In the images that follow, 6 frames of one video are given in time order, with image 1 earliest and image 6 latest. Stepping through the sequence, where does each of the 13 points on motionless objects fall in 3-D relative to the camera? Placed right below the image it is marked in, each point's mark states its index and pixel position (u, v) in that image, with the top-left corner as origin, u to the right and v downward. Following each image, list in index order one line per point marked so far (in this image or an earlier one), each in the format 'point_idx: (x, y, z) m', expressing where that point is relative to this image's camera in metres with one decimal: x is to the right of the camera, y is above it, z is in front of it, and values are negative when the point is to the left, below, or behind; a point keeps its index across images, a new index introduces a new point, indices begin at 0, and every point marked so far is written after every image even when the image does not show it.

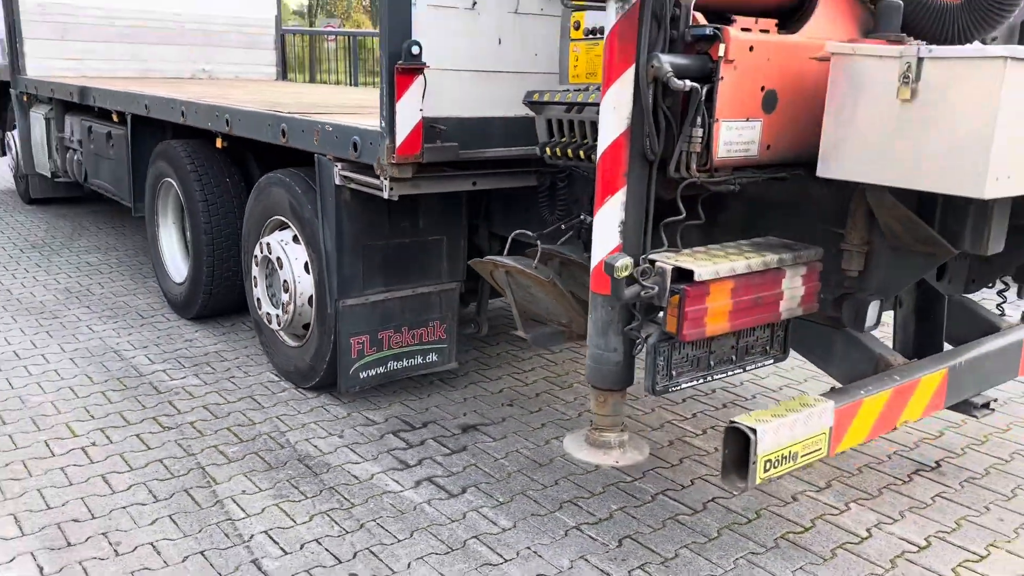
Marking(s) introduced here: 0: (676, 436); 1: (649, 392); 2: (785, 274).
0: (+0.6, -0.6, +3.3) m
1: (+0.3, -0.2, +2.0) m
2: (+0.6, 0.0, +2.1) m
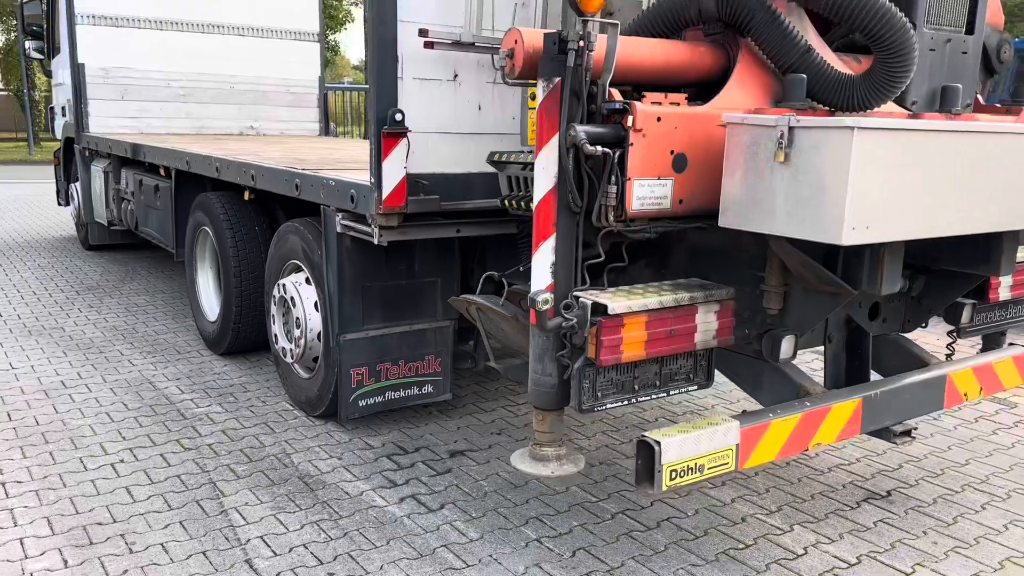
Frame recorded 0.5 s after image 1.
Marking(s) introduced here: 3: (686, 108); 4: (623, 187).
0: (+0.5, -0.7, +3.6) m
1: (+0.2, -0.3, +2.3) m
2: (+0.5, -0.1, +2.4) m
3: (+0.5, +0.5, +2.3) m
4: (+0.3, +0.3, +2.2) m
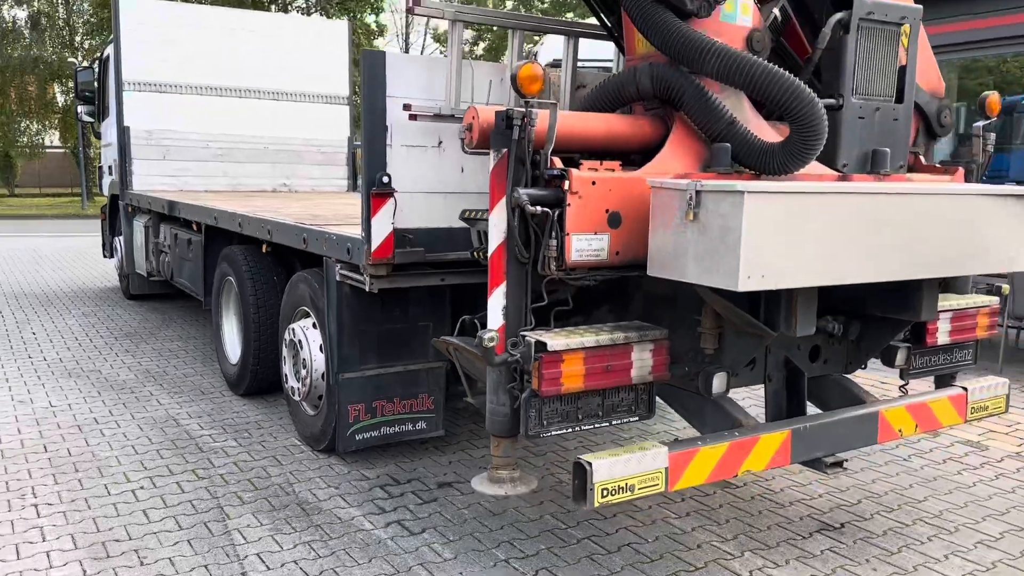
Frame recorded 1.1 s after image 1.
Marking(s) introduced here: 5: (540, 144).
0: (+0.5, -0.9, +3.8) m
1: (0.0, -0.4, +2.6) m
2: (+0.4, -0.2, +2.7) m
3: (+0.3, +0.4, +2.7) m
4: (+0.1, +0.1, +2.6) m
5: (+0.1, +0.4, +2.7) m
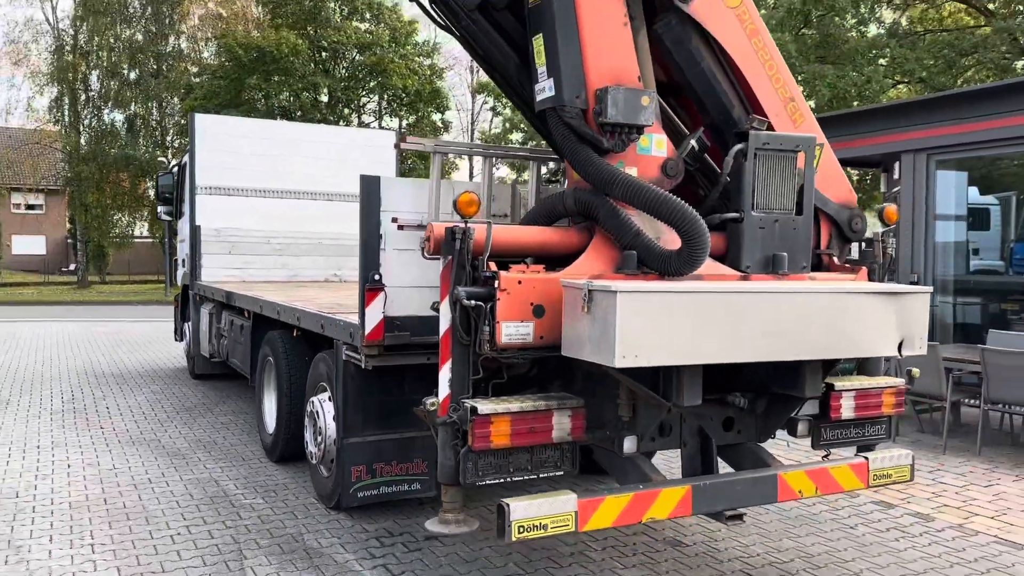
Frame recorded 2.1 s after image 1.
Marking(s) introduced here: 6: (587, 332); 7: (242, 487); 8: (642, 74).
0: (+0.3, -1.3, +4.4) m
1: (-0.2, -0.7, +3.3) m
2: (+0.2, -0.5, +3.4) m
3: (+0.1, +0.1, +3.4) m
4: (-0.1, -0.1, +3.3) m
5: (-0.1, +0.1, +3.4) m
6: (+0.3, -0.2, +3.1) m
7: (-1.7, -1.3, +5.6) m
8: (+0.6, +0.9, +3.8) m
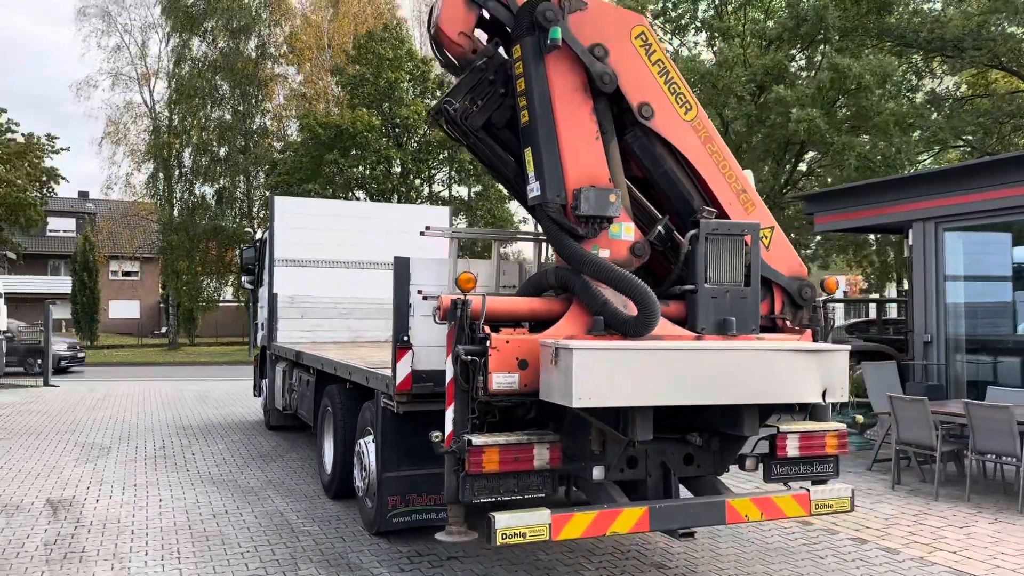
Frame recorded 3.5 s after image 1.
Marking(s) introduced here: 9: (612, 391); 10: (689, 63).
0: (+0.4, -1.7, +5.2) m
1: (-0.2, -1.0, +4.2) m
2: (+0.1, -0.8, +4.3) m
3: (+0.1, -0.2, +4.3) m
4: (-0.1, -0.4, +4.2) m
5: (-0.2, -0.2, +4.4) m
6: (+0.2, -0.4, +4.0) m
7: (-1.6, -1.7, +6.6) m
8: (+0.5, +0.6, +4.8) m
9: (+0.5, -0.5, +4.0) m
10: (+3.1, +3.9, +15.3) m
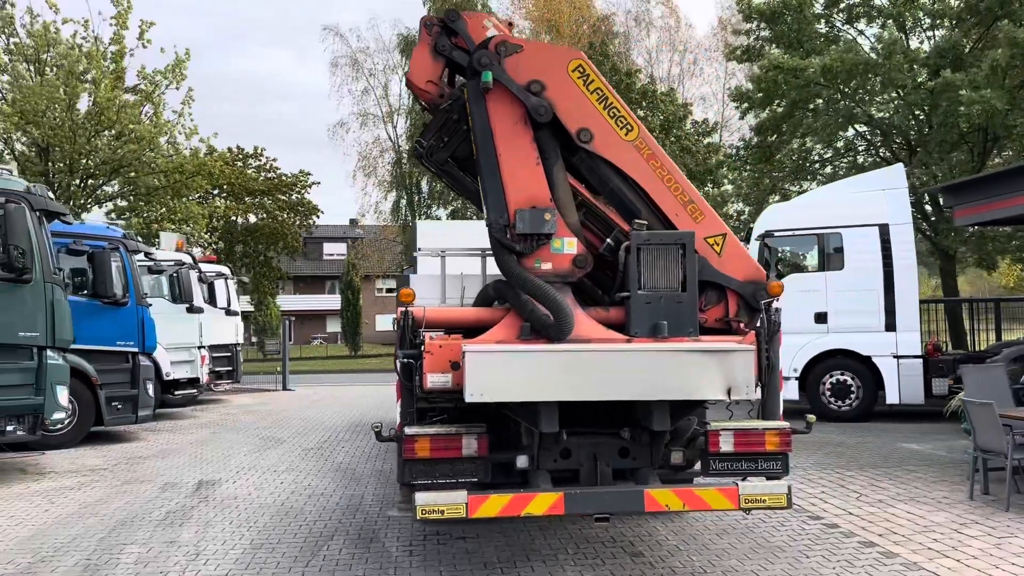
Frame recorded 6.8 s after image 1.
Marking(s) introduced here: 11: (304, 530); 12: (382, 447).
0: (+0.3, -1.7, +5.7) m
1: (-0.6, -1.1, +5.0) m
2: (-0.3, -0.8, +4.9) m
3: (-0.3, -0.3, +5.0) m
4: (-0.5, -0.5, +5.0) m
5: (-0.5, -0.2, +5.1) m
6: (-0.3, -0.5, +4.7) m
7: (-1.2, -1.9, +7.6) m
8: (+0.3, +0.5, +5.3) m
9: (0.0, -0.5, +4.5) m
10: (+5.7, +3.9, +14.7) m
11: (-1.5, -1.8, +6.5) m
12: (-1.6, -1.9, +10.6) m
